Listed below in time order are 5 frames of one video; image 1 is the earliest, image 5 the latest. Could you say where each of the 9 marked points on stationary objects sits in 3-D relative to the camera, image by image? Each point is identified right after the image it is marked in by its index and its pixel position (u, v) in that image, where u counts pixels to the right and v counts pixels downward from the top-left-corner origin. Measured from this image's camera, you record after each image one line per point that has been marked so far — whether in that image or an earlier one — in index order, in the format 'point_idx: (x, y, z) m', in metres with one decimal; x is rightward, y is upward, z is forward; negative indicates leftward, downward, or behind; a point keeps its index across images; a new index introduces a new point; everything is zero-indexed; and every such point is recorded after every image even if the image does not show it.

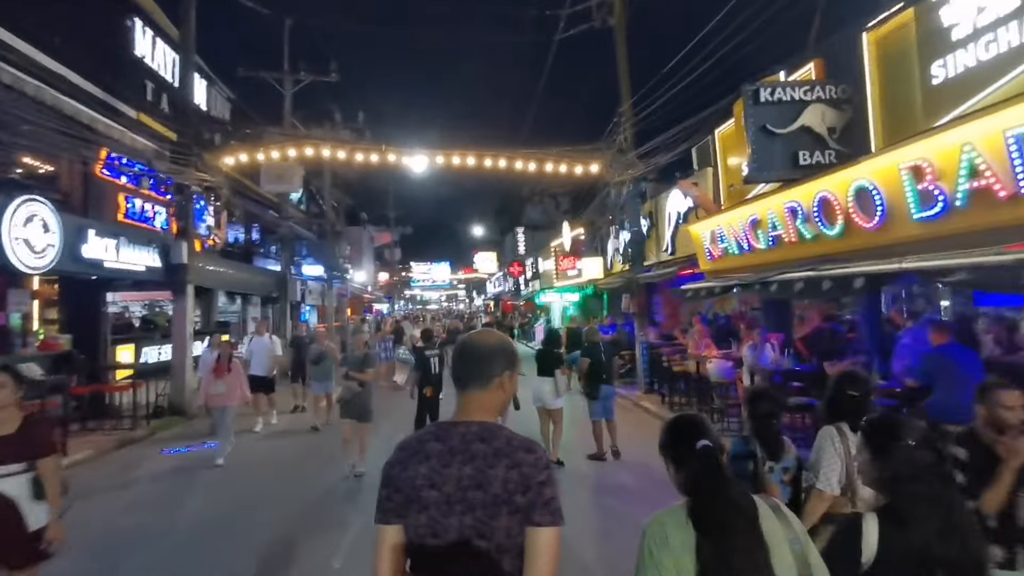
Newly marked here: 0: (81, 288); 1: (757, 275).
0: (-13.1, 0.0, +17.0) m
1: (+4.9, +0.3, +11.3) m
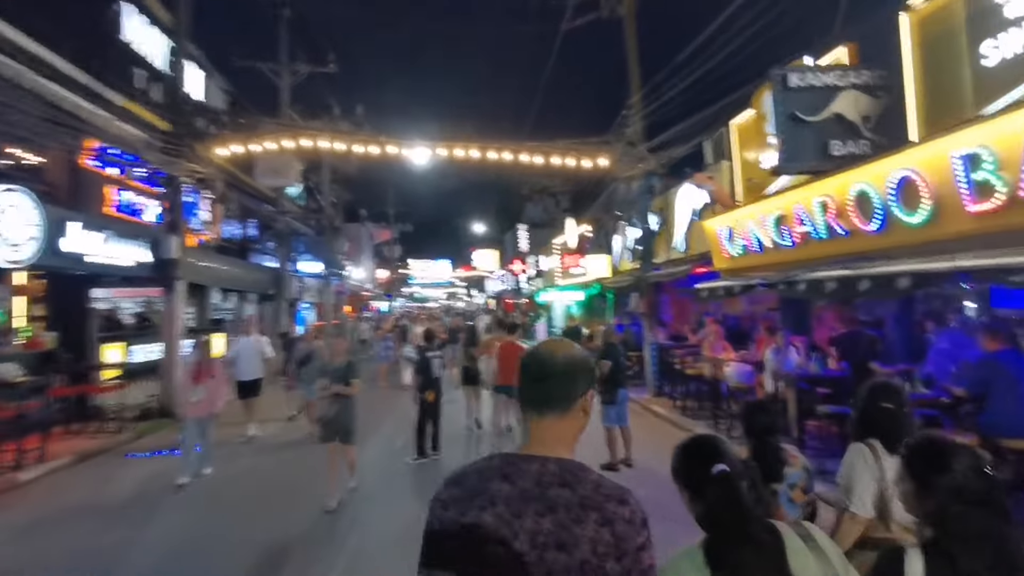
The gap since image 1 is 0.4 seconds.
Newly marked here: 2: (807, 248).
0: (-12.9, +0.1, +16.3) m
1: (+5.1, +0.3, +10.6) m
2: (+5.5, +0.7, +10.5) m
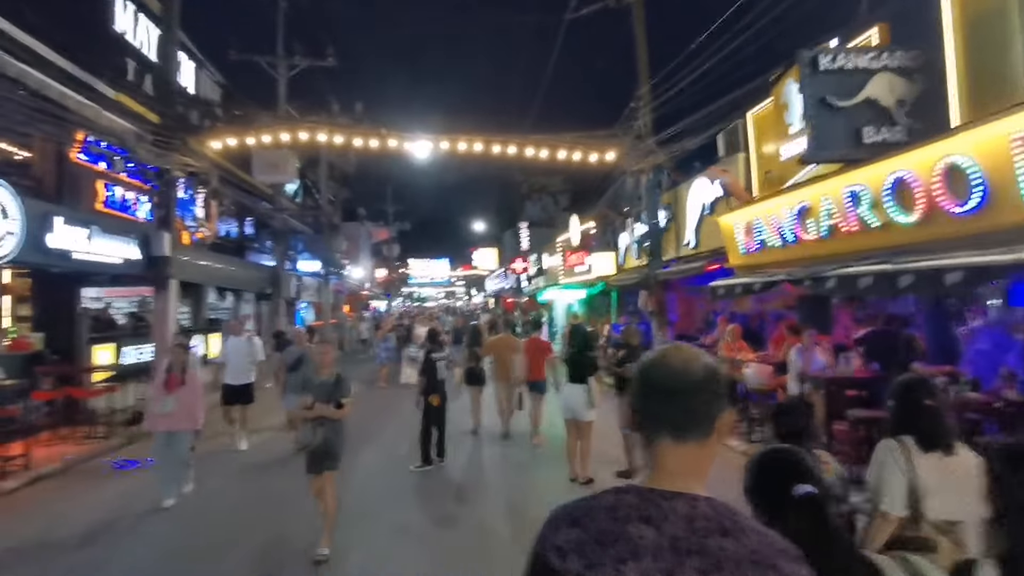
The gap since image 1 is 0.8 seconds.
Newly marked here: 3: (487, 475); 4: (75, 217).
0: (-12.8, +0.2, +15.7) m
1: (+5.2, +0.3, +10.0) m
2: (+5.7, +0.8, +9.9) m
3: (-0.5, -3.7, +11.0) m
4: (-10.3, +1.7, +13.3) m
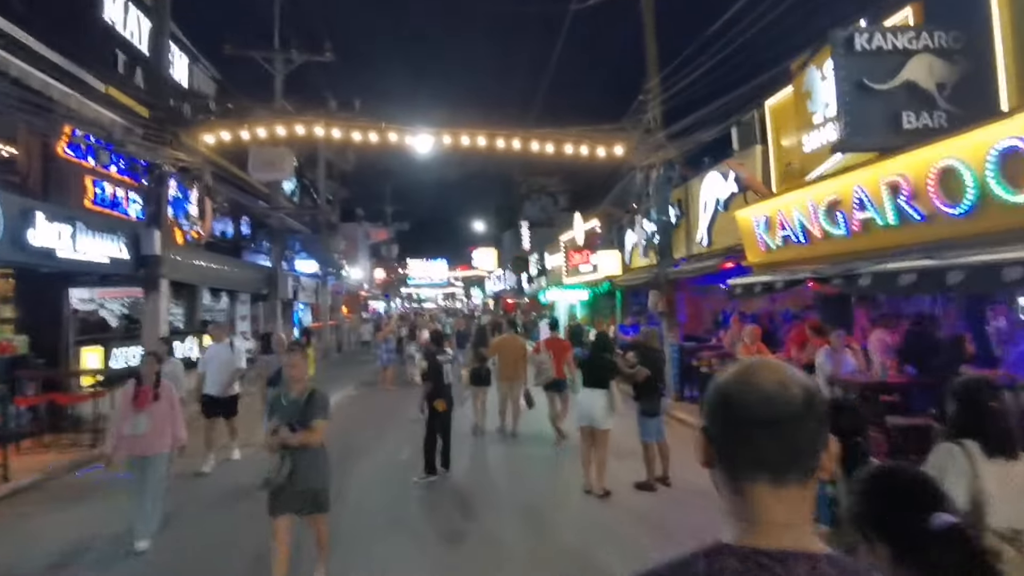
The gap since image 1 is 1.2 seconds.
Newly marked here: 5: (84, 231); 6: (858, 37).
0: (-12.6, +0.2, +15.0) m
1: (+5.4, +0.4, +9.4) m
2: (+5.9, +0.8, +9.3) m
3: (-0.3, -3.6, +10.4) m
4: (-10.1, +1.7, +12.6) m
5: (-10.2, +1.4, +13.4) m
6: (+5.0, +3.6, +8.2) m
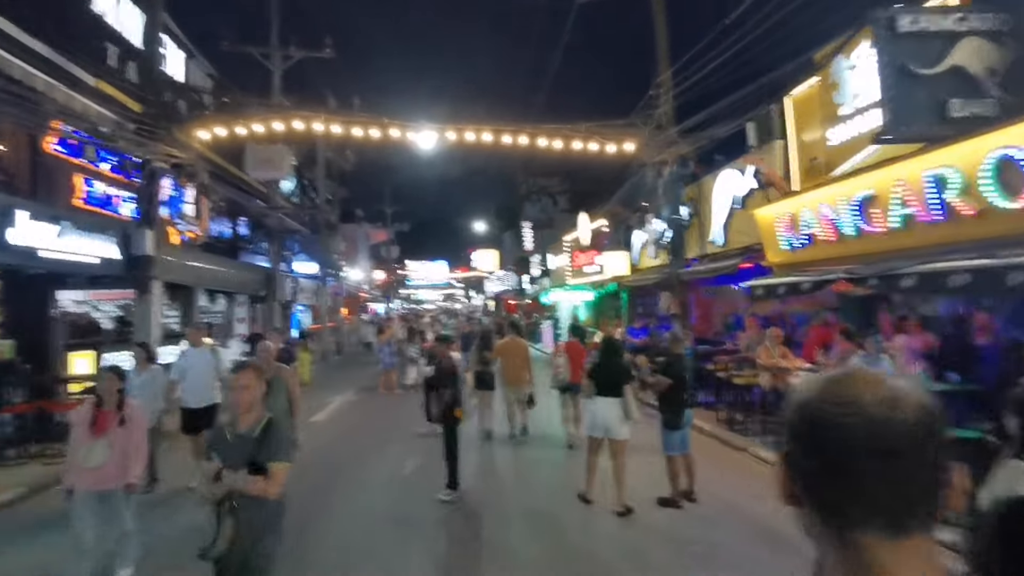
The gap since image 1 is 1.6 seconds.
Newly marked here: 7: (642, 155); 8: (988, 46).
0: (-12.4, +0.1, +14.3) m
1: (+5.6, +0.3, +8.7) m
2: (+6.1, +0.8, +8.7) m
3: (-0.1, -3.7, +9.7) m
4: (-9.9, +1.6, +12.0) m
5: (-10.0, +1.3, +12.7) m
6: (+5.2, +3.6, +7.6) m
7: (+3.8, +3.9, +16.4) m
8: (+6.4, +3.3, +7.6) m
